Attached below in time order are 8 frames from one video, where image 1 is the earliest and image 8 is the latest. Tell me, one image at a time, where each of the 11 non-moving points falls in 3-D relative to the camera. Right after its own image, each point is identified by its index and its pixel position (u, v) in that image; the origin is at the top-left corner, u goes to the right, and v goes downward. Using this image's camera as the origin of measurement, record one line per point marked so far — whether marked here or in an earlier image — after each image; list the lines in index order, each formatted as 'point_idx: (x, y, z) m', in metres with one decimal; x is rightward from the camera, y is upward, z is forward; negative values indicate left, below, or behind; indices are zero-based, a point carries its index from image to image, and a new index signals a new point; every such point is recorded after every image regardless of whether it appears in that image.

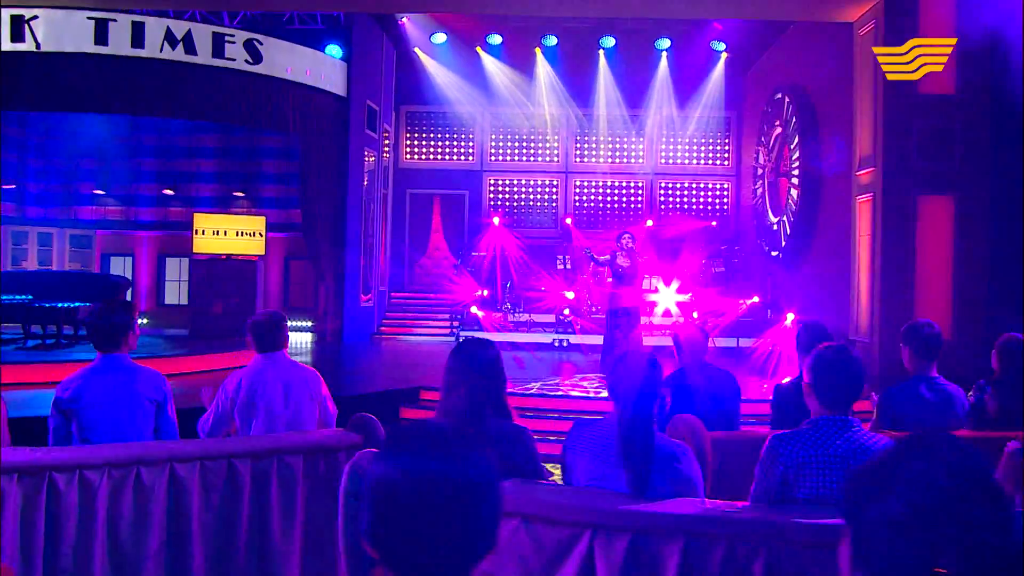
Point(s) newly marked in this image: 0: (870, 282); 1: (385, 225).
0: (+3.3, 0.0, +8.6) m
1: (-1.7, +0.8, +12.5) m
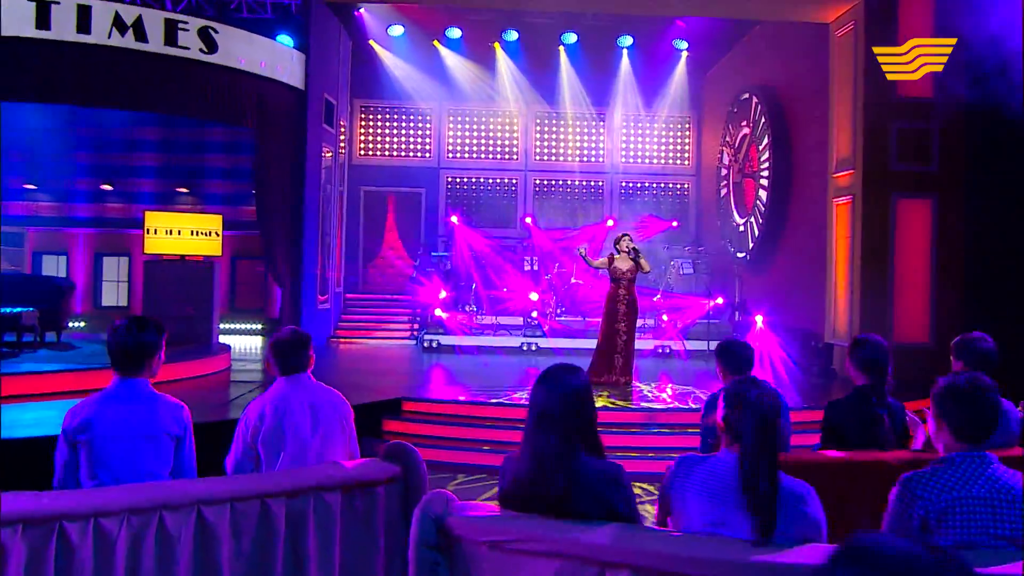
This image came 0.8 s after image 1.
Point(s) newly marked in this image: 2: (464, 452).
0: (+3.1, 0.0, +8.5) m
1: (-2.2, +0.8, +12.0) m
2: (-0.3, -1.1, +6.0) m
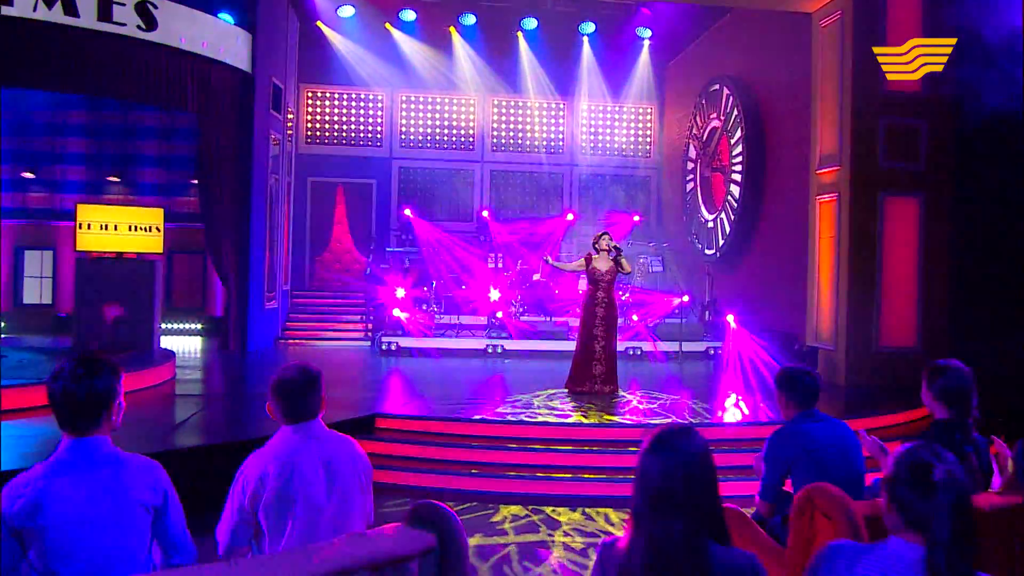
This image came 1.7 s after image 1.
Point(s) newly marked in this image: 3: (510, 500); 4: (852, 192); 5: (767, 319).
0: (+2.8, 0.0, +8.2) m
1: (-2.7, +0.9, +11.2) m
2: (-0.4, -1.1, +5.4) m
3: (0.0, -1.2, +5.3) m
4: (+2.9, +0.8, +8.0) m
5: (+2.6, -0.3, +9.6) m
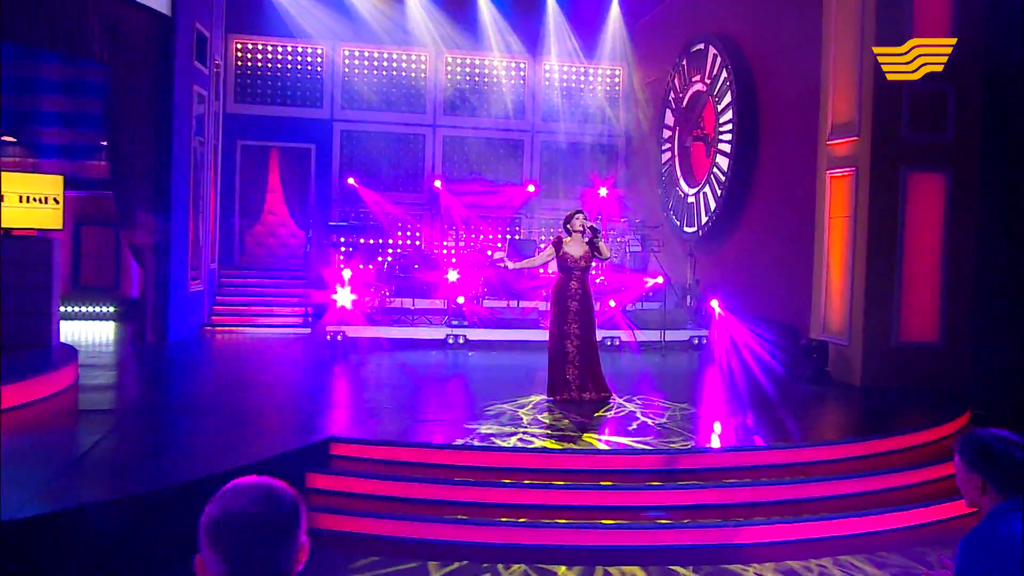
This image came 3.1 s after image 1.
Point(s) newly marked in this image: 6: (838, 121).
0: (+2.6, +0.1, +7.3) m
1: (-3.1, +1.1, +9.8) m
2: (-0.4, -1.1, +4.3) m
3: (0.0, -1.2, +4.2) m
4: (+2.7, +0.9, +7.0) m
5: (+2.3, -0.2, +8.6) m
6: (+2.6, +1.3, +7.4) m
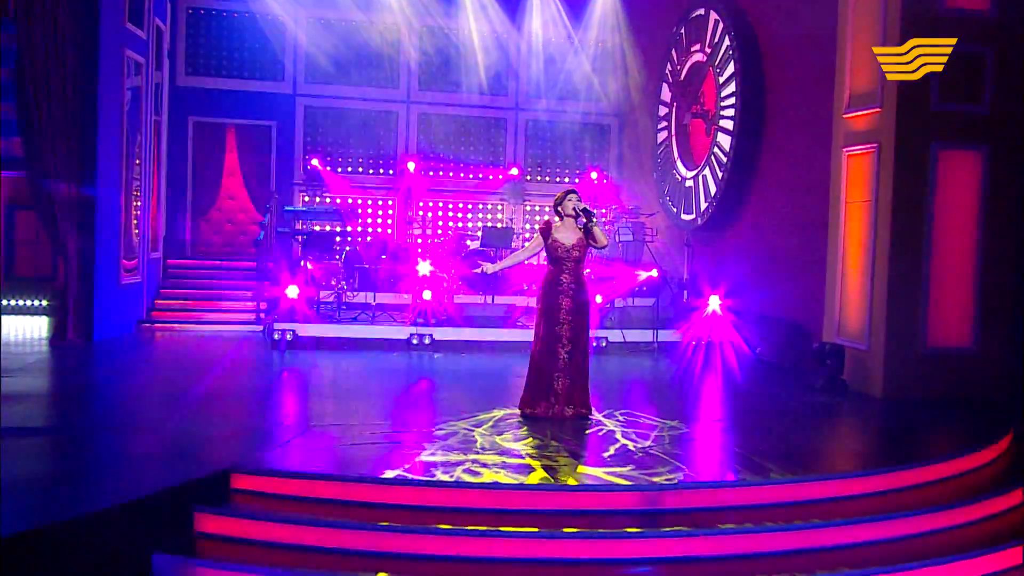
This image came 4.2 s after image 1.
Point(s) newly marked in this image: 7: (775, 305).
0: (+2.4, +0.1, +6.3) m
1: (-3.3, +1.2, +8.8) m
2: (-0.6, -1.1, +3.3) m
3: (-0.2, -1.2, +3.2) m
4: (+2.5, +0.9, +6.0) m
5: (+2.1, -0.2, +7.6) m
6: (+2.4, +1.4, +6.4) m
7: (+2.1, -0.1, +7.6) m
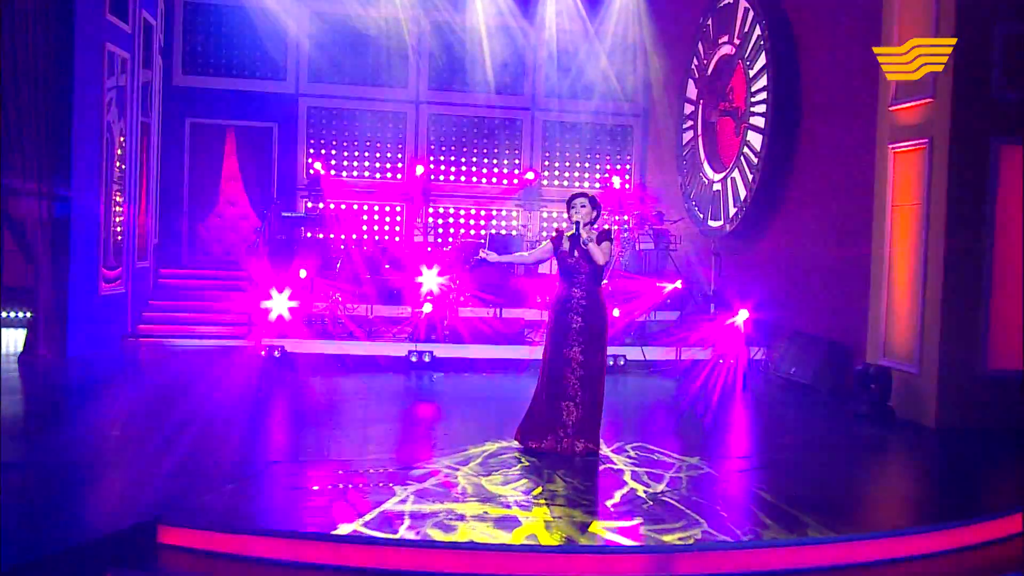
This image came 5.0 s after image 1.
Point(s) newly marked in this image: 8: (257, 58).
0: (+2.4, 0.0, +5.6) m
1: (-3.2, +1.1, +8.3) m
2: (-0.7, -1.1, +2.7) m
3: (-0.3, -1.2, +2.5) m
4: (+2.5, +0.8, +5.3) m
5: (+2.2, -0.3, +6.9) m
6: (+2.4, +1.3, +5.7) m
7: (+2.2, -0.2, +6.8) m
8: (-2.5, +2.3, +9.3) m
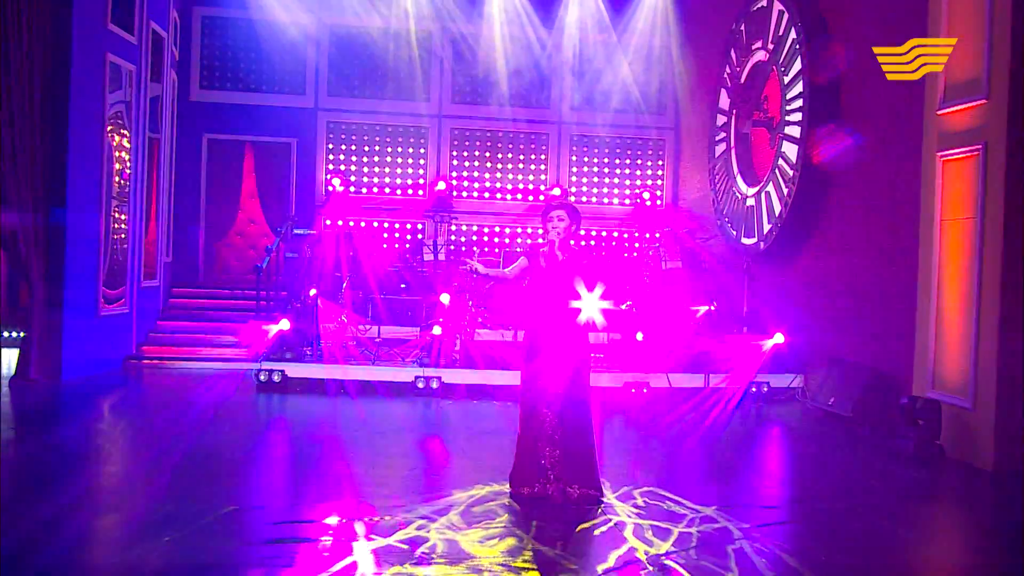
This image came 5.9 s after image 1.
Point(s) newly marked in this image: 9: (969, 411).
0: (+2.4, -0.1, +5.0) m
1: (-3.0, +0.9, +8.1) m
2: (-0.8, -1.2, +2.2) m
3: (-0.5, -1.3, +2.1) m
4: (+2.5, +0.7, +4.7) m
5: (+2.3, -0.4, +6.3) m
6: (+2.4, +1.1, +5.1) m
7: (+2.3, -0.4, +6.3) m
8: (-2.3, +2.1, +9.0) m
9: (+2.4, -0.6, +5.0) m
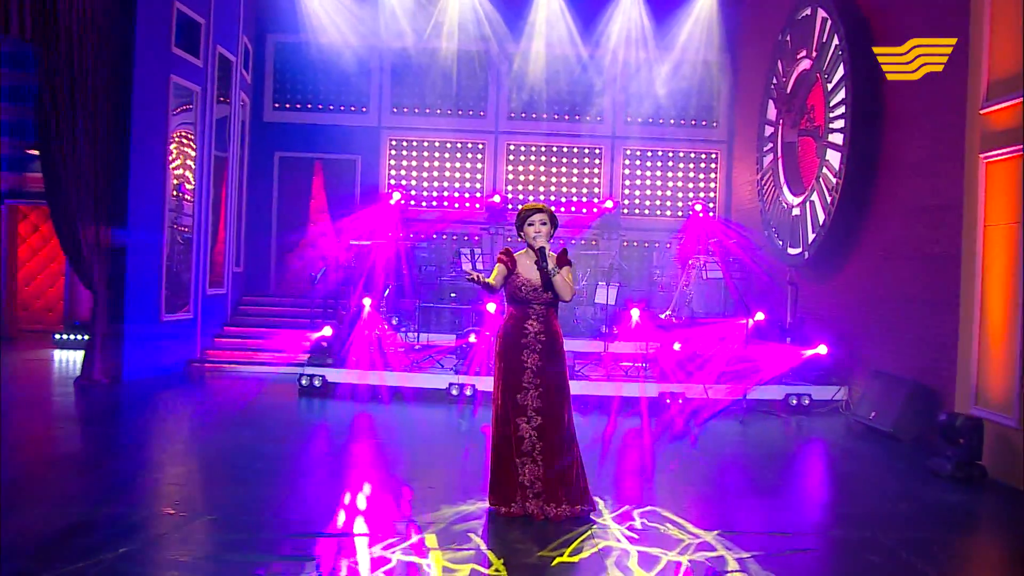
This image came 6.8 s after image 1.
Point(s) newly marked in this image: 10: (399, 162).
0: (+2.5, -0.1, +4.8) m
1: (-2.6, +0.8, +8.5) m
2: (-1.1, -1.1, +2.4) m
3: (-0.8, -1.2, +2.2) m
4: (+2.5, +0.7, +4.5) m
5: (+2.4, -0.5, +6.1) m
6: (+2.5, +1.1, +5.0) m
7: (+2.5, -0.5, +6.1) m
8: (-1.7, +2.0, +9.4) m
9: (+2.5, -0.7, +4.8) m
10: (-1.2, +1.3, +9.4) m
